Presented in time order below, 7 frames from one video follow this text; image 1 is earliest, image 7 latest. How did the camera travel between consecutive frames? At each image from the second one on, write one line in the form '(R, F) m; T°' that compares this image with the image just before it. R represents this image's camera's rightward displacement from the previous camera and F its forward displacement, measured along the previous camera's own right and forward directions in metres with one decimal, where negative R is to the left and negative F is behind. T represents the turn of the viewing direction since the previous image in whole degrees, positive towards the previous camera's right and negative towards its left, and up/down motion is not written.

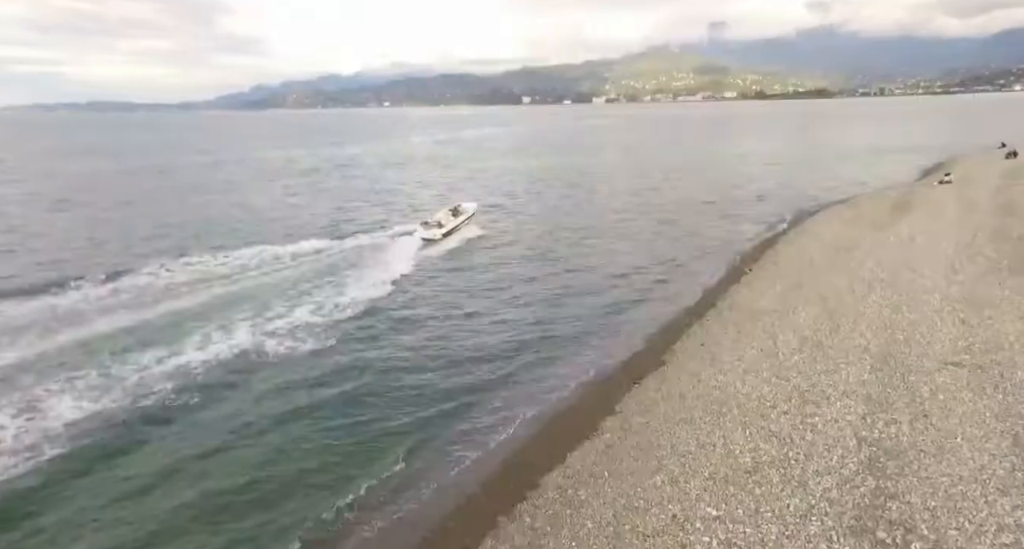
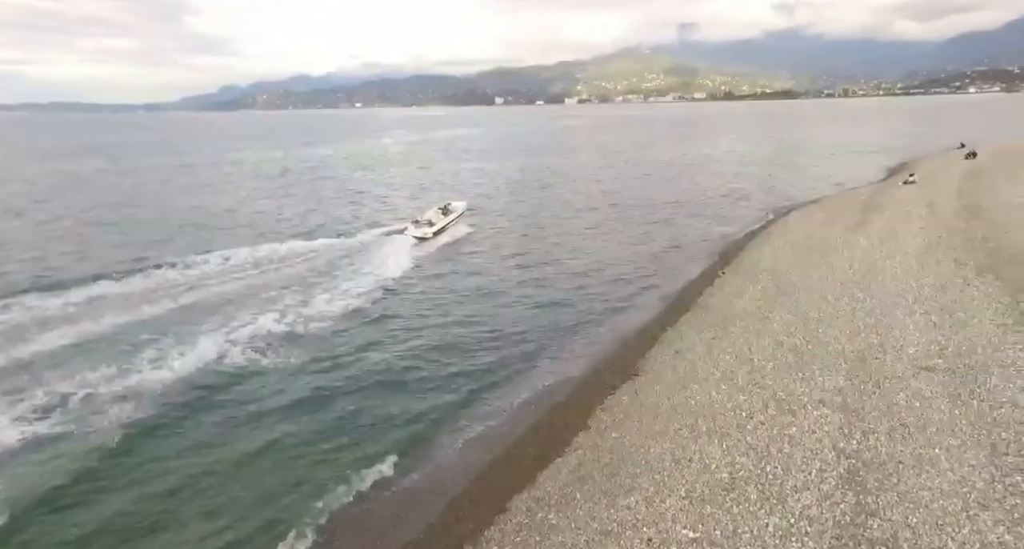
(+0.1, +0.4) m; +3°
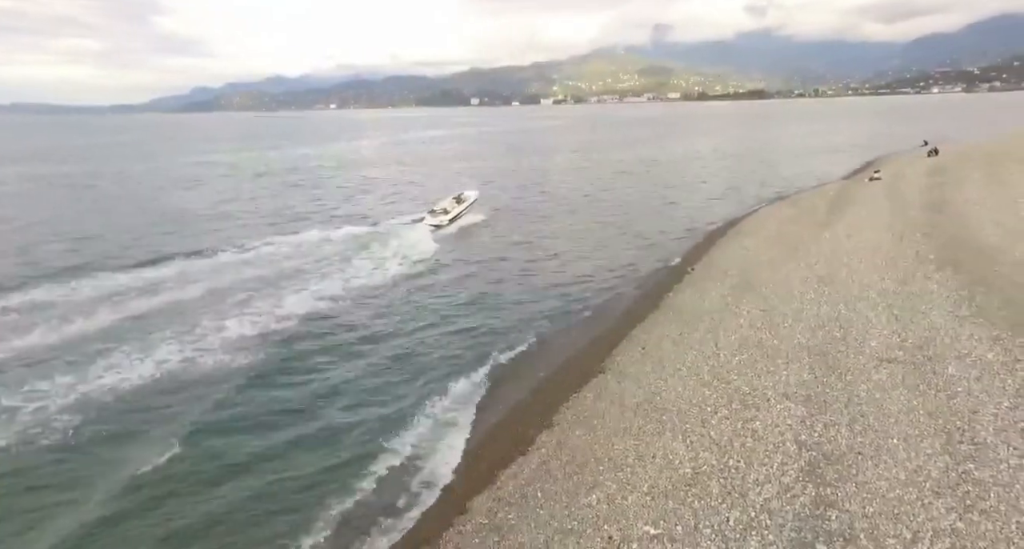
(+0.2, +0.1) m; +2°
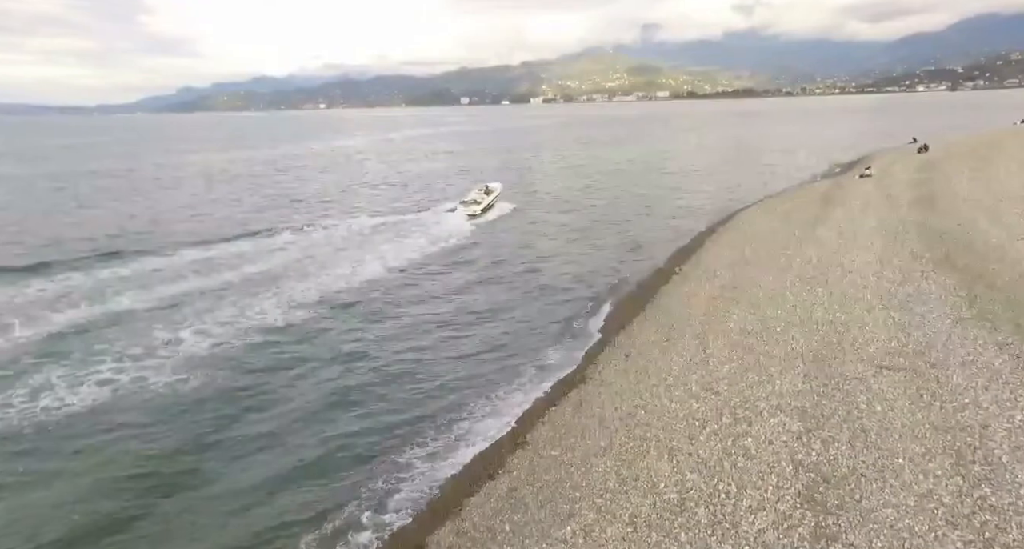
(+0.2, +0.7) m; +1°
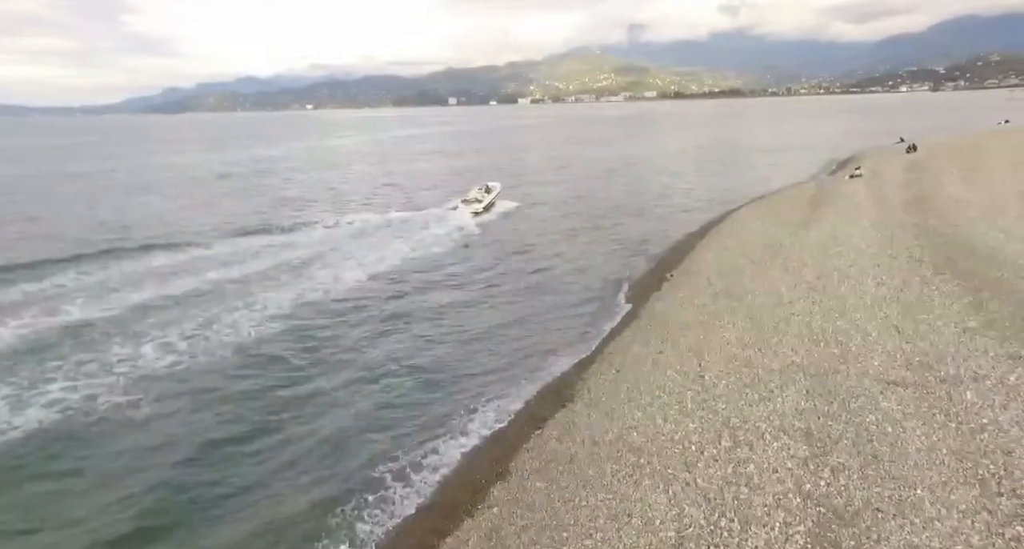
(+0.1, +0.6) m; +1°
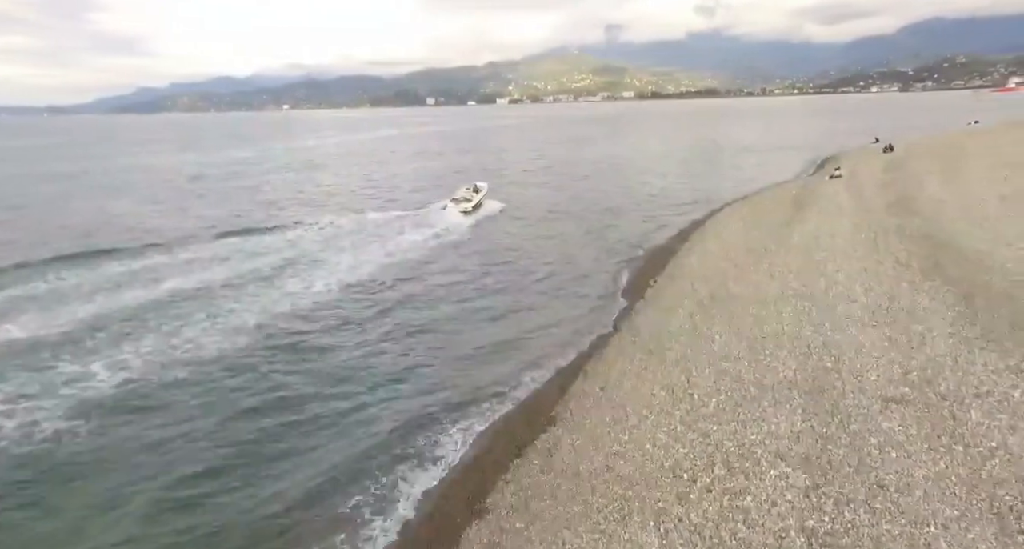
(+0.1, +0.6) m; +2°
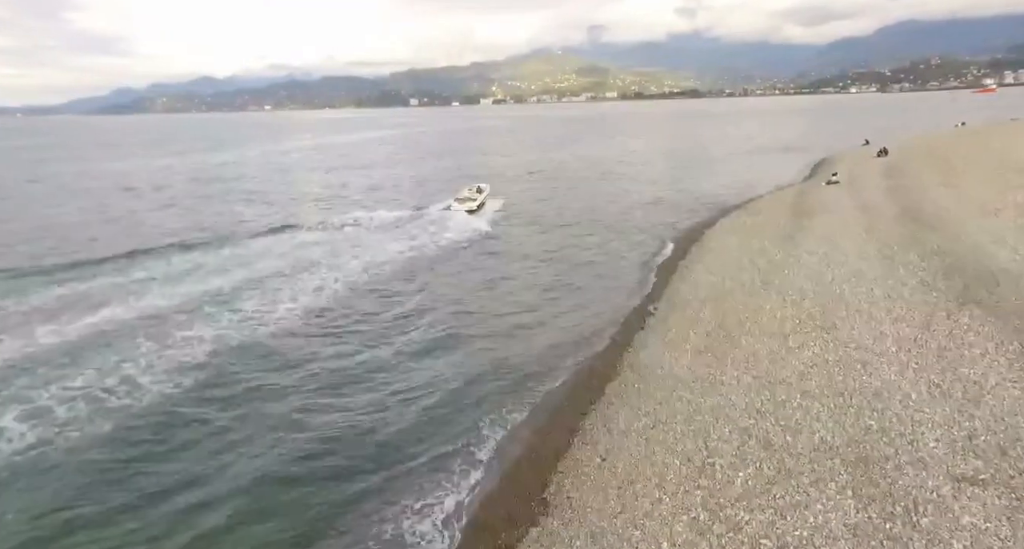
(0.0, +1.5) m; +1°
